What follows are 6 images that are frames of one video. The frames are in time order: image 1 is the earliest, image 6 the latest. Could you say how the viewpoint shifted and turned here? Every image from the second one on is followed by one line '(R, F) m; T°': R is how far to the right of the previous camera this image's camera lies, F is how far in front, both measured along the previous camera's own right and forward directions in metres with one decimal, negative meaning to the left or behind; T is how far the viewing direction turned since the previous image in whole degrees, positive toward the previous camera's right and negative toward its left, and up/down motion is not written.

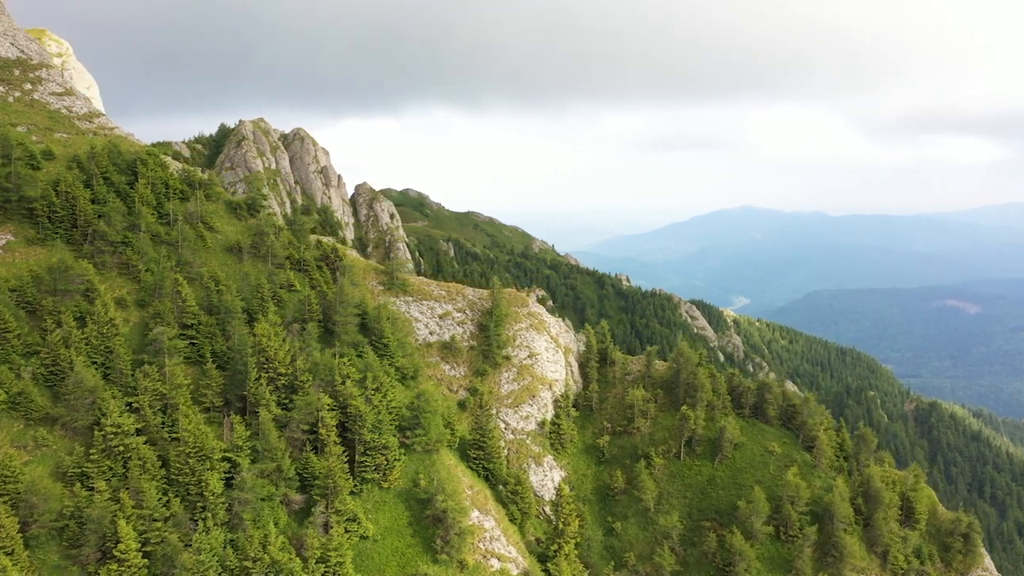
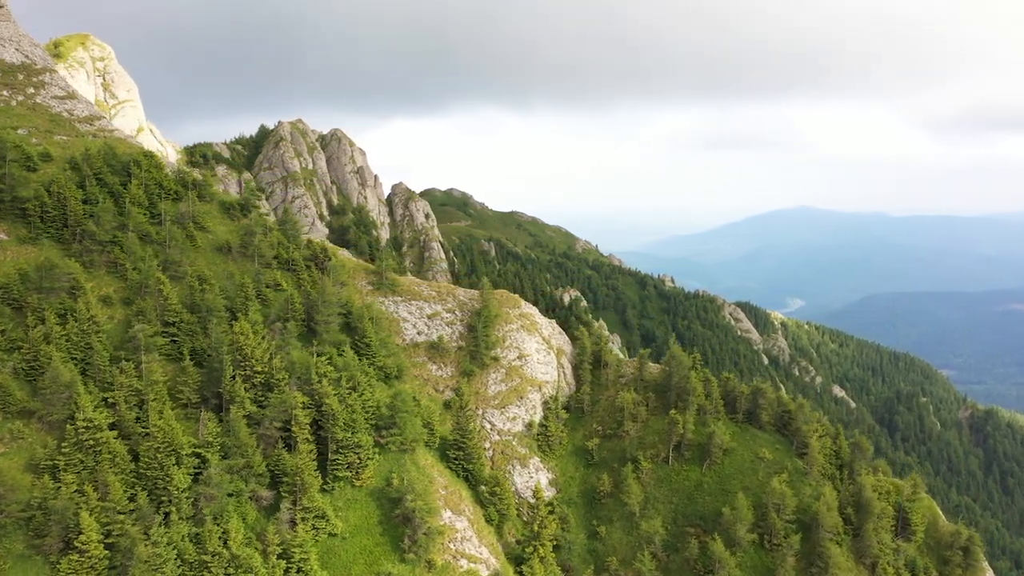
(+7.2, +0.8) m; -3°
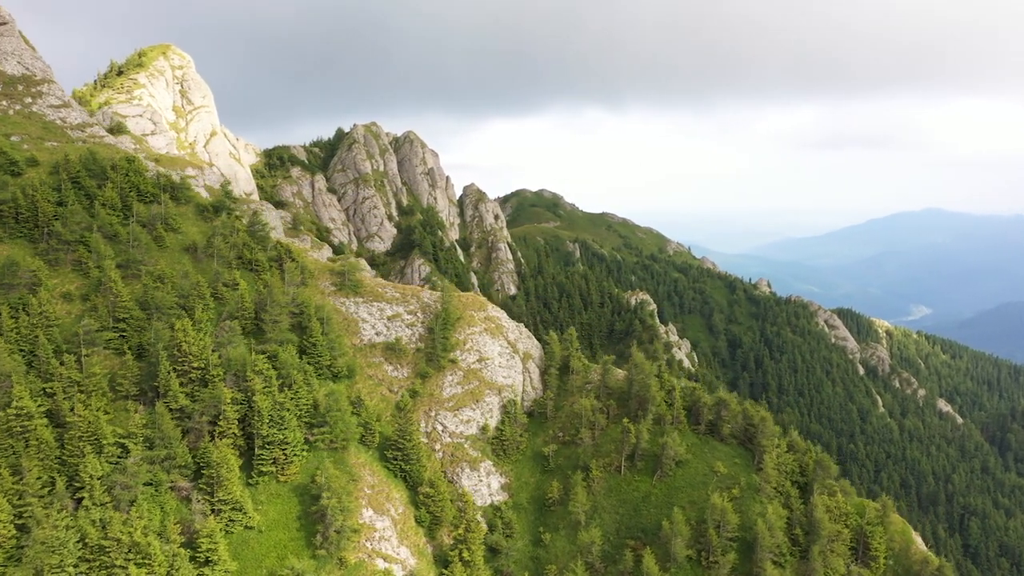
(+18.2, +2.2) m; -6°
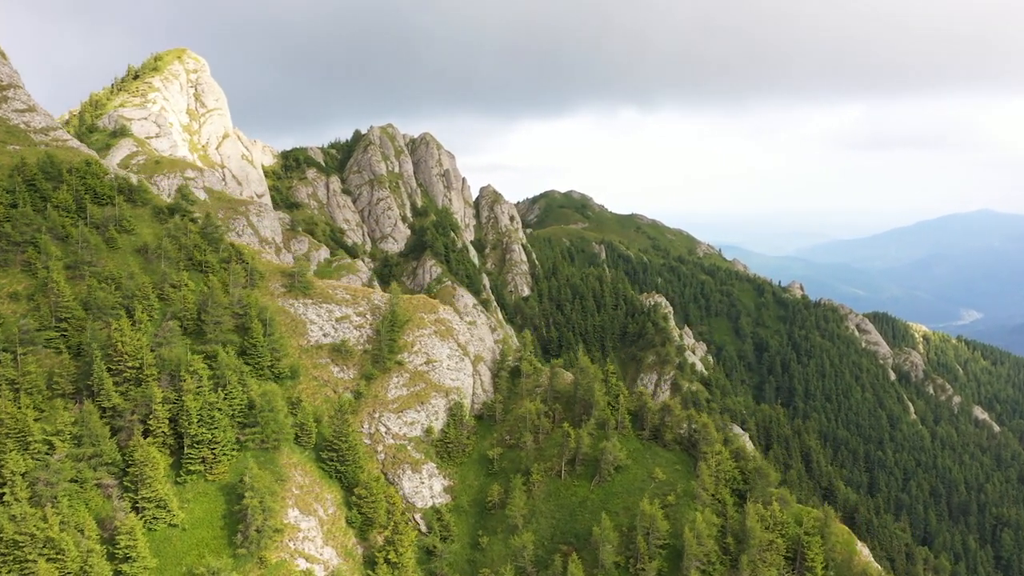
(+12.2, -0.4) m; -1°
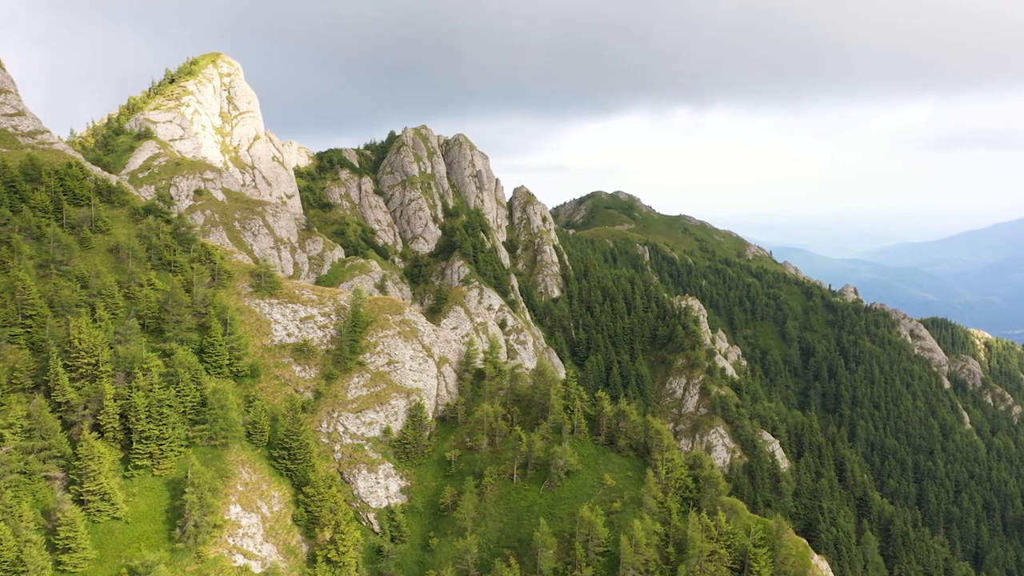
(+12.3, +0.9) m; -3°
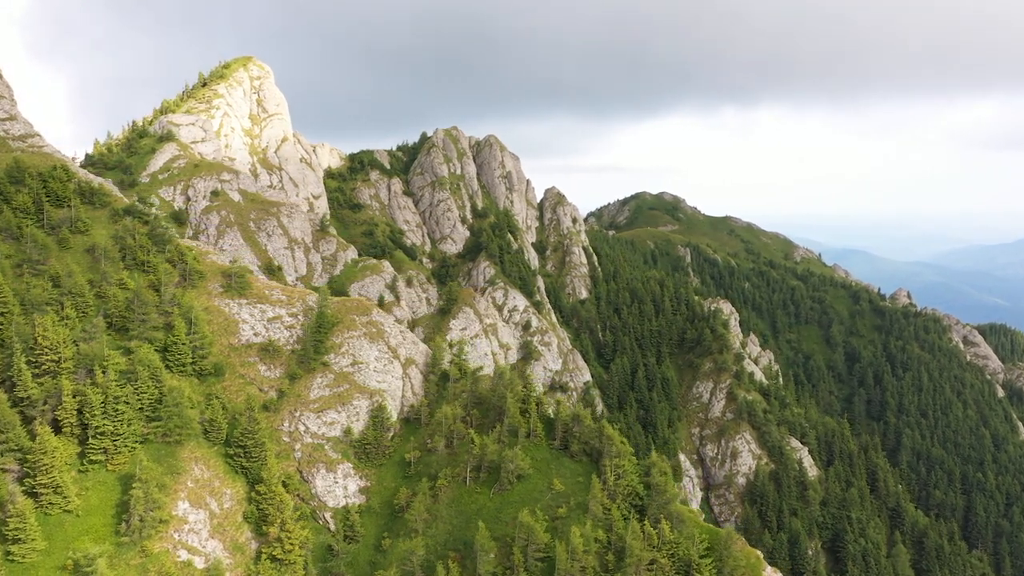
(+11.9, +0.8) m; -3°
